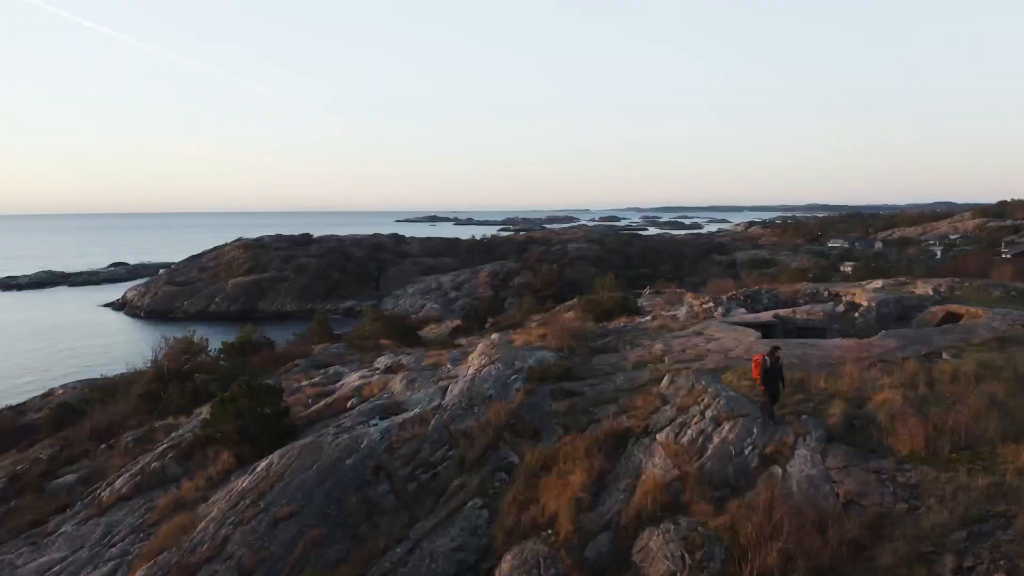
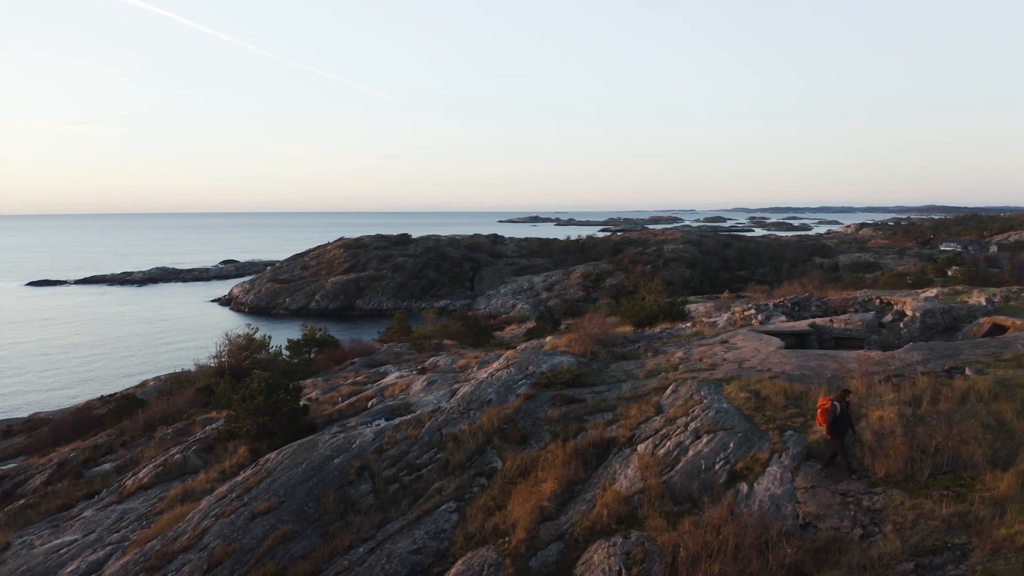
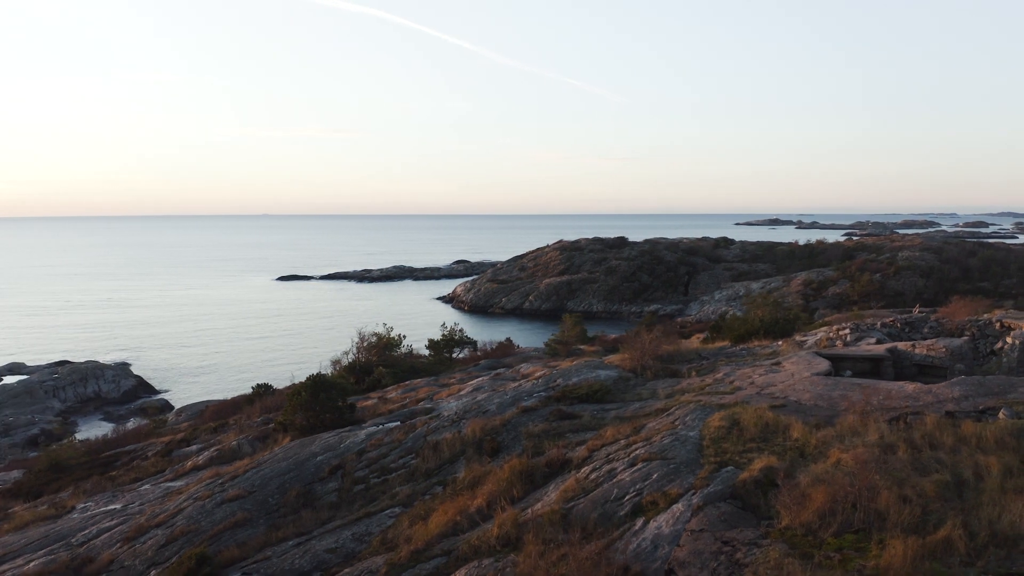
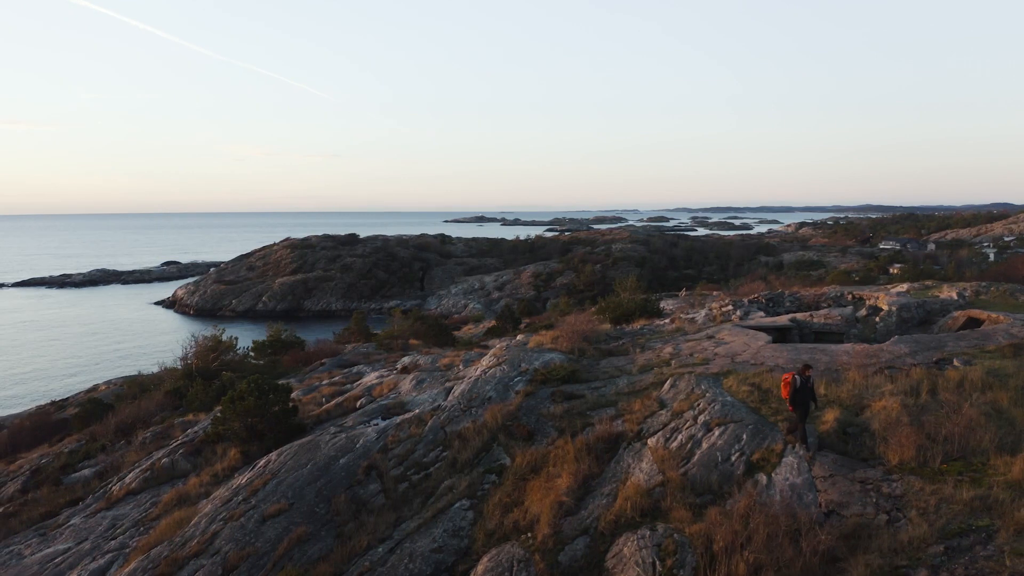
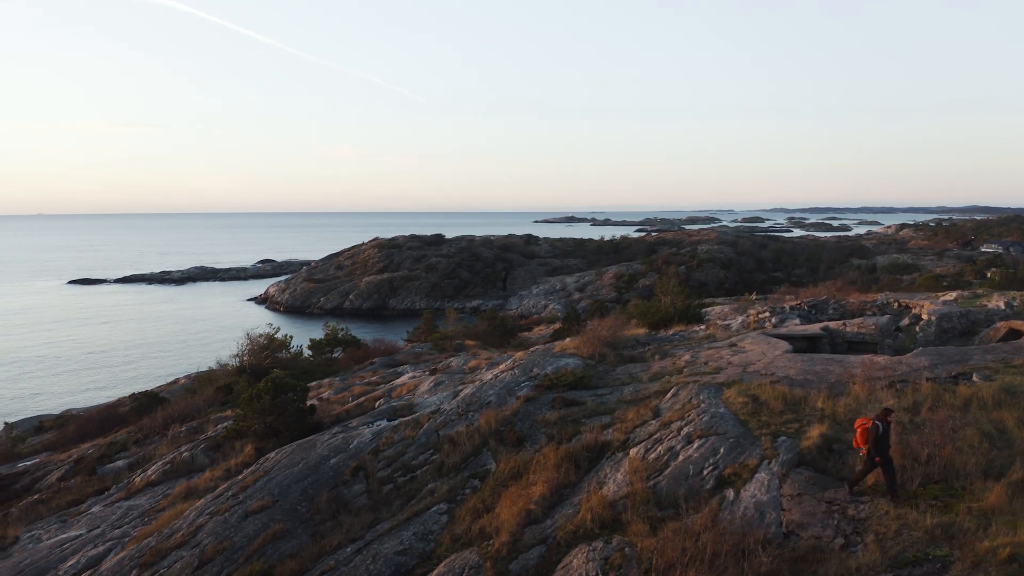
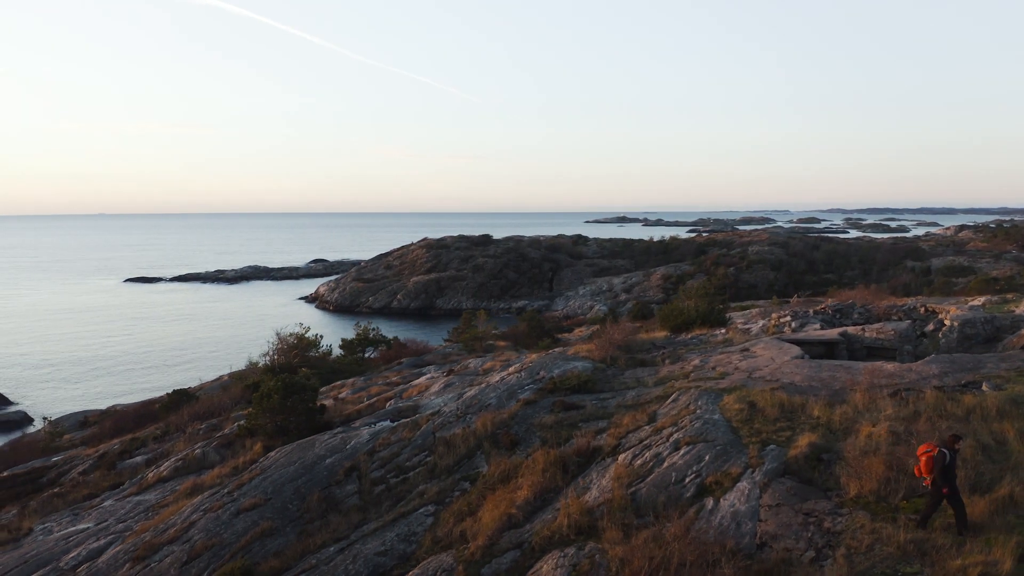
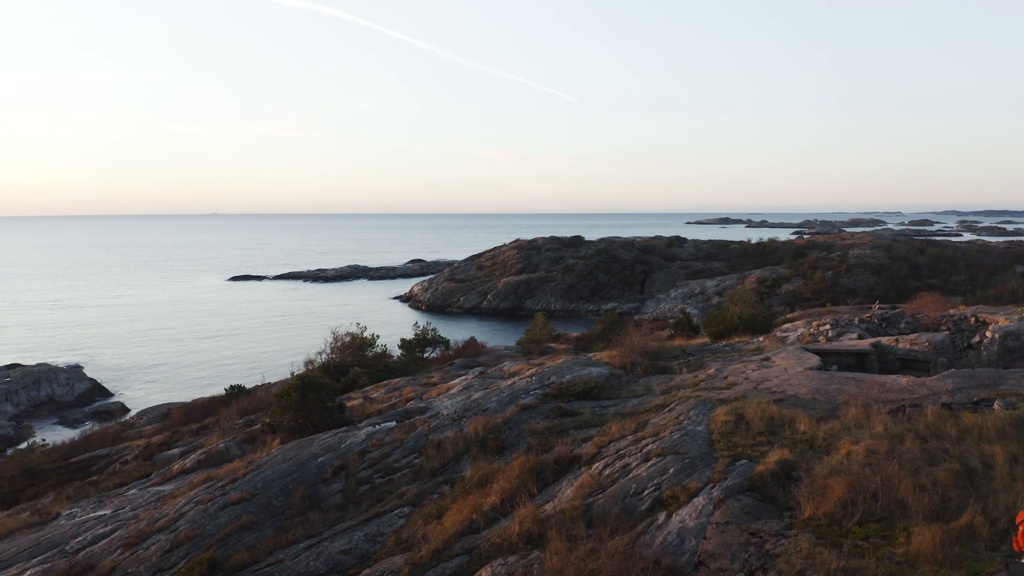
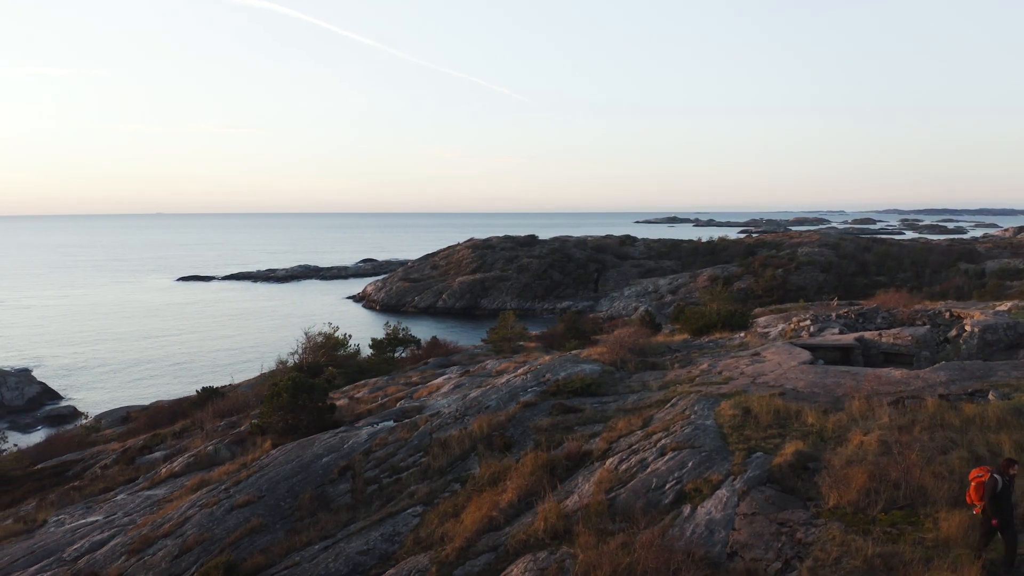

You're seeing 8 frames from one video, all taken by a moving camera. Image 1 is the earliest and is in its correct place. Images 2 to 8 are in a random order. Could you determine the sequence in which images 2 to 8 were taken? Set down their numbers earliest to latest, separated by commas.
4, 2, 5, 6, 8, 7, 3
